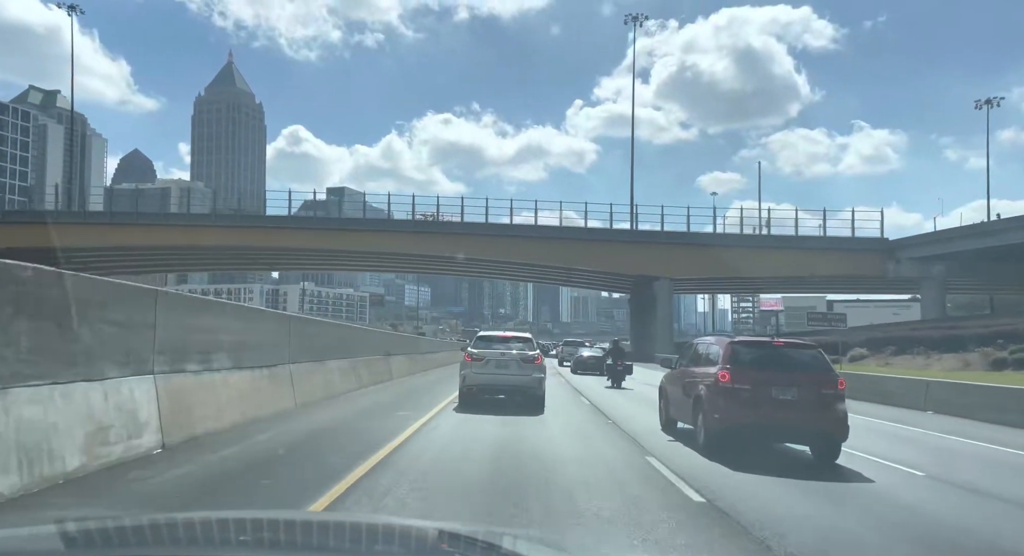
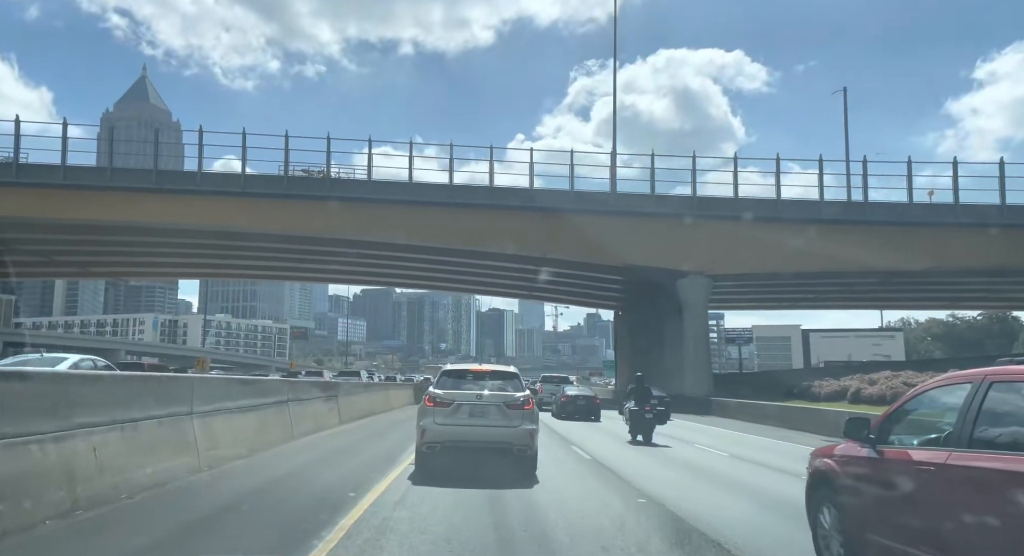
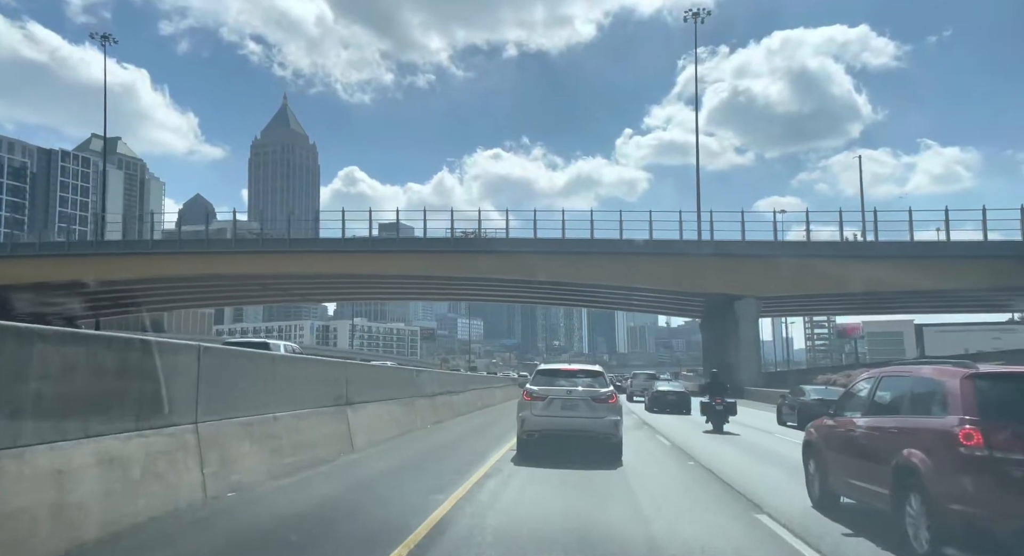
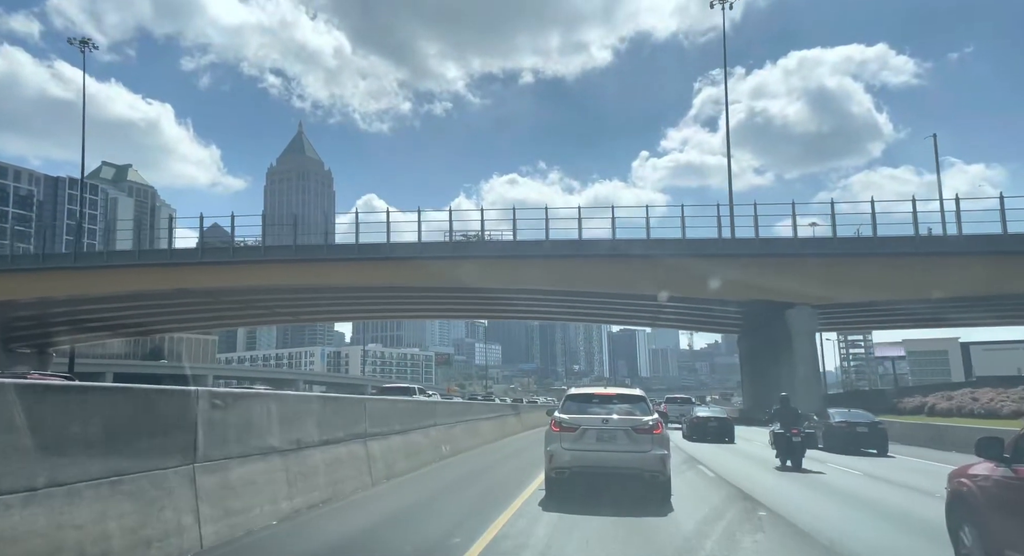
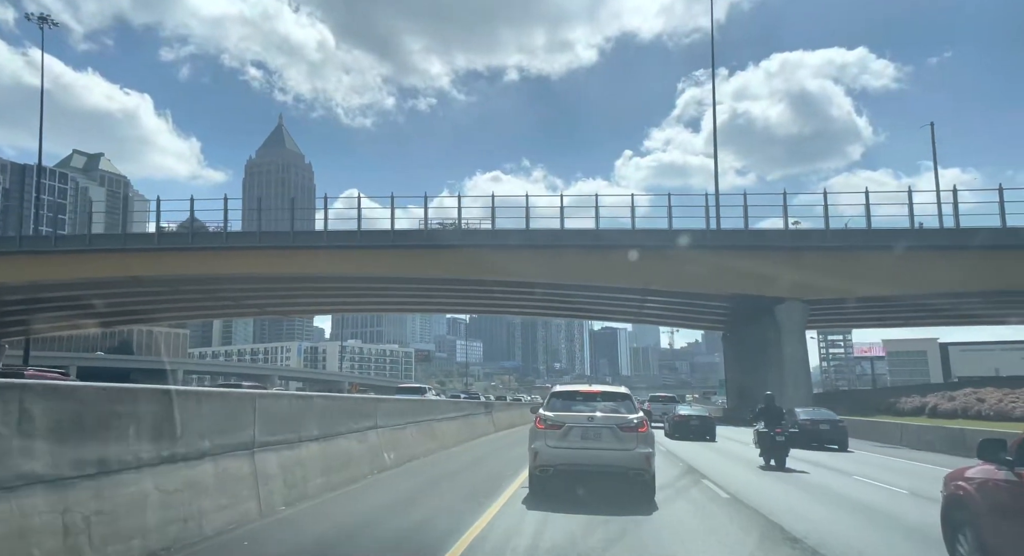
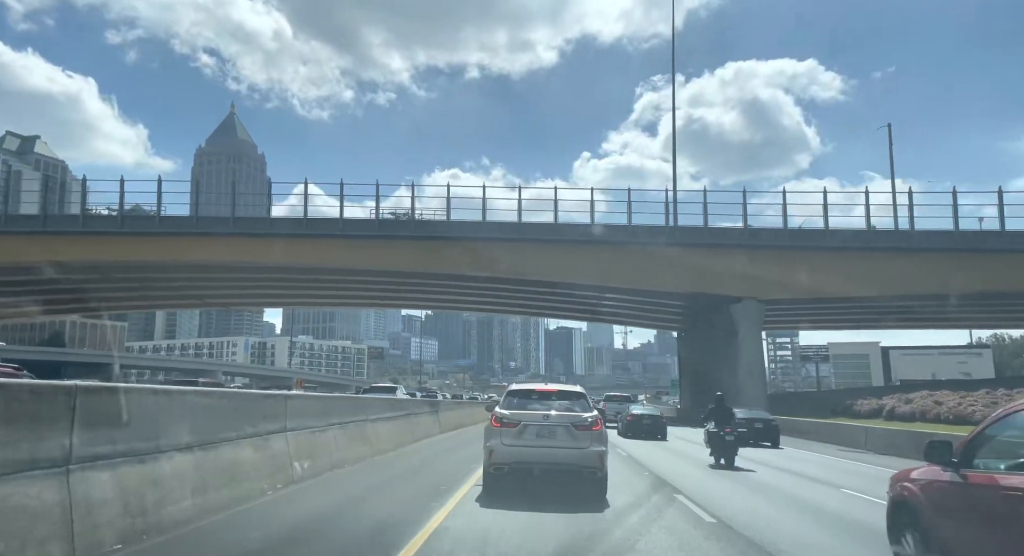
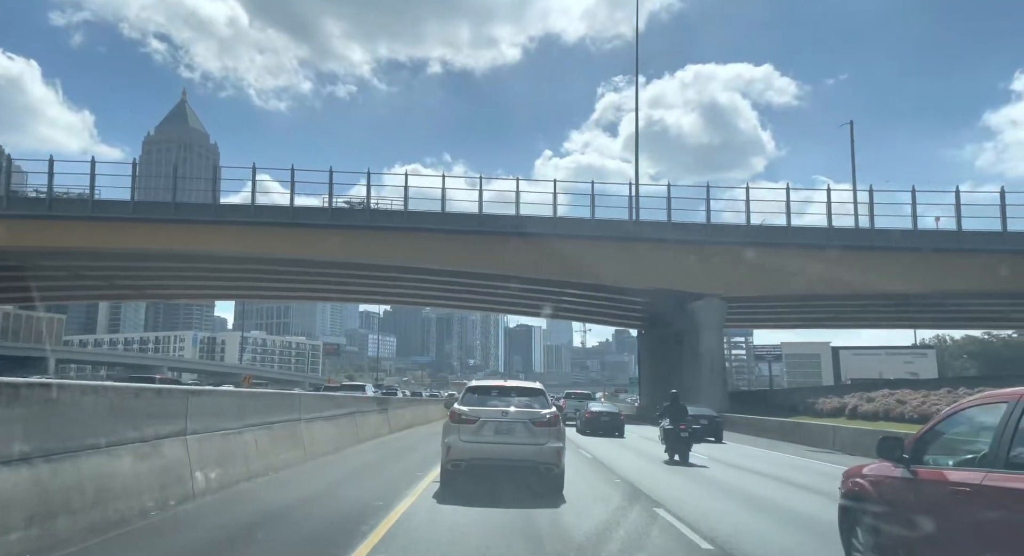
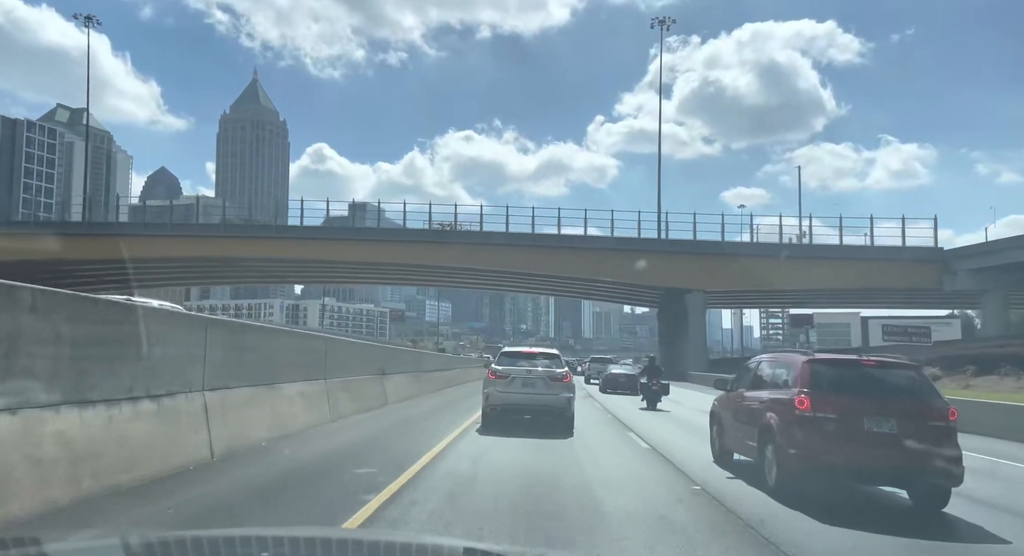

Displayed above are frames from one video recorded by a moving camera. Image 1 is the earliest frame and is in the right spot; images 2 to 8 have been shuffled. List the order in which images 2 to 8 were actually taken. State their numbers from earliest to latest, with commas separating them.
8, 3, 4, 5, 6, 7, 2
